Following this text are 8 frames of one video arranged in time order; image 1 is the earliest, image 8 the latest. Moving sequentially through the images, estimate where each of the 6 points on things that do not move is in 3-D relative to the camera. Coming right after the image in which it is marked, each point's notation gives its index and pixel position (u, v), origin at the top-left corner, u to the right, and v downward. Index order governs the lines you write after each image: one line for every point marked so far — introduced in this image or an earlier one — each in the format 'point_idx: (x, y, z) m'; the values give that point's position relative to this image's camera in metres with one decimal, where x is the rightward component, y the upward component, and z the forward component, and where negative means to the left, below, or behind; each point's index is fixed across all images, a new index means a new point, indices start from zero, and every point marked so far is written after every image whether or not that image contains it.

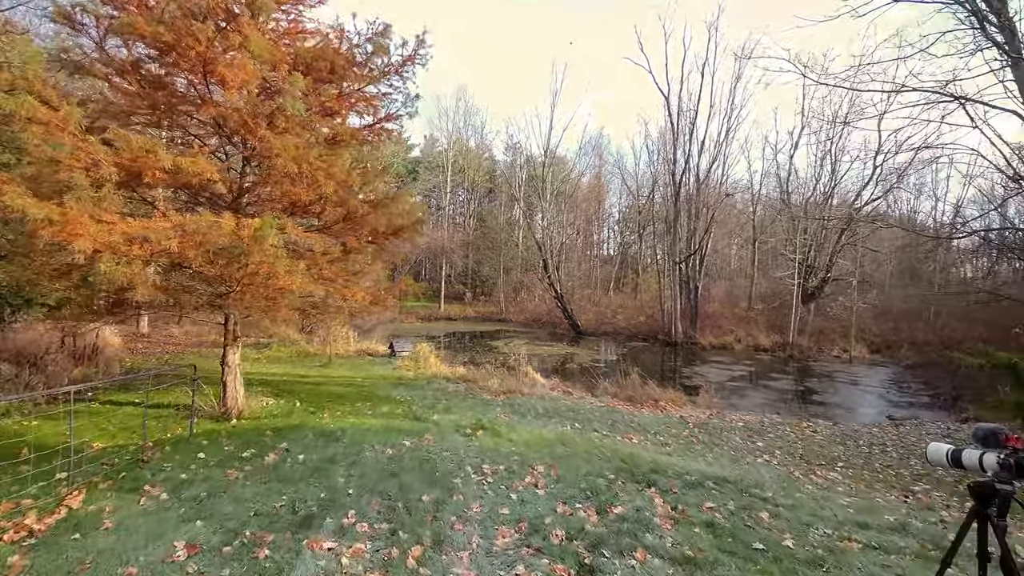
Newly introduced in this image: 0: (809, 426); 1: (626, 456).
0: (+5.7, -2.7, +9.2) m
1: (+1.5, -2.2, +6.4) m
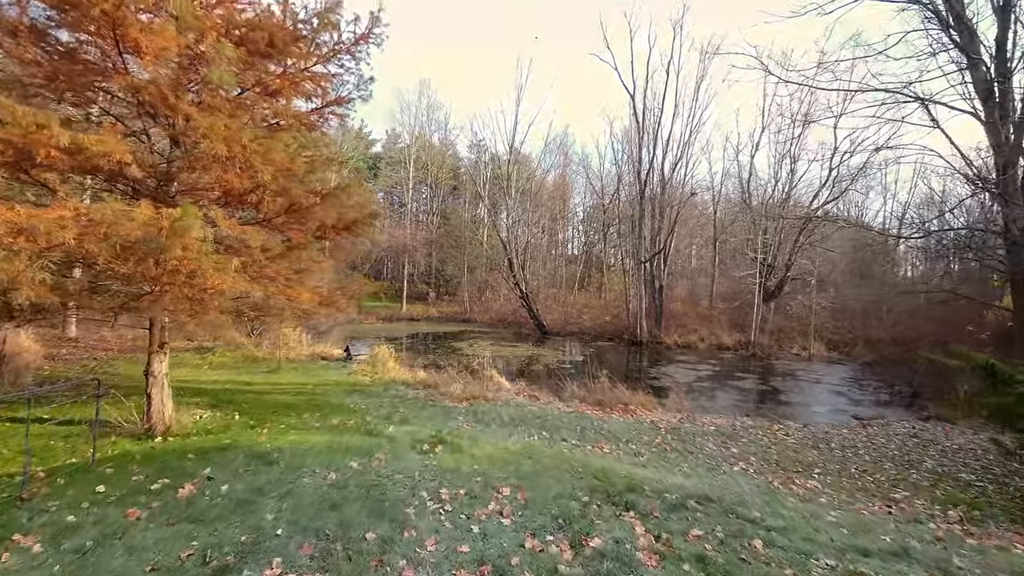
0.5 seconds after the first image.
0: (+5.0, -2.6, +9.0) m
1: (+1.1, -2.2, +5.9) m
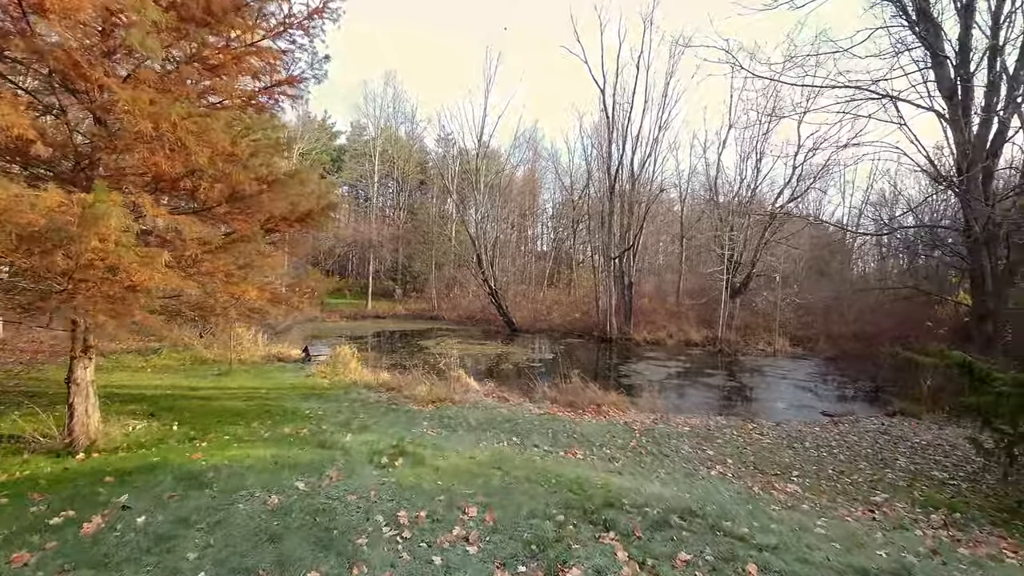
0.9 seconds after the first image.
0: (+4.4, -2.6, +8.8) m
1: (+0.7, -2.2, +5.4) m
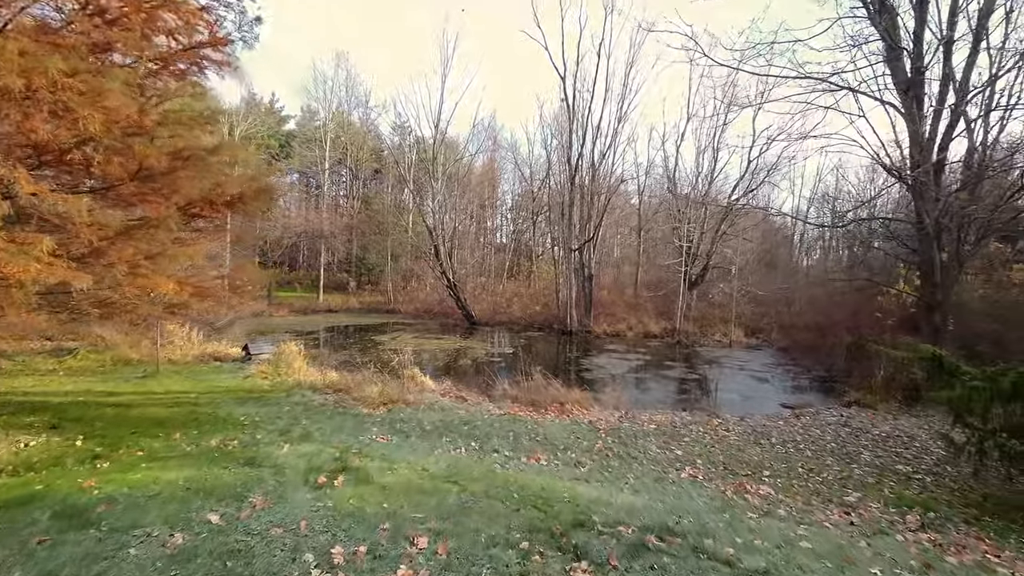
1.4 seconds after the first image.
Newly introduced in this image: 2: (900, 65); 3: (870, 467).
0: (+3.7, -2.4, +8.6) m
1: (+0.3, -2.1, +4.9) m
2: (+8.6, +5.0, +10.7) m
3: (+5.1, -2.6, +6.9) m
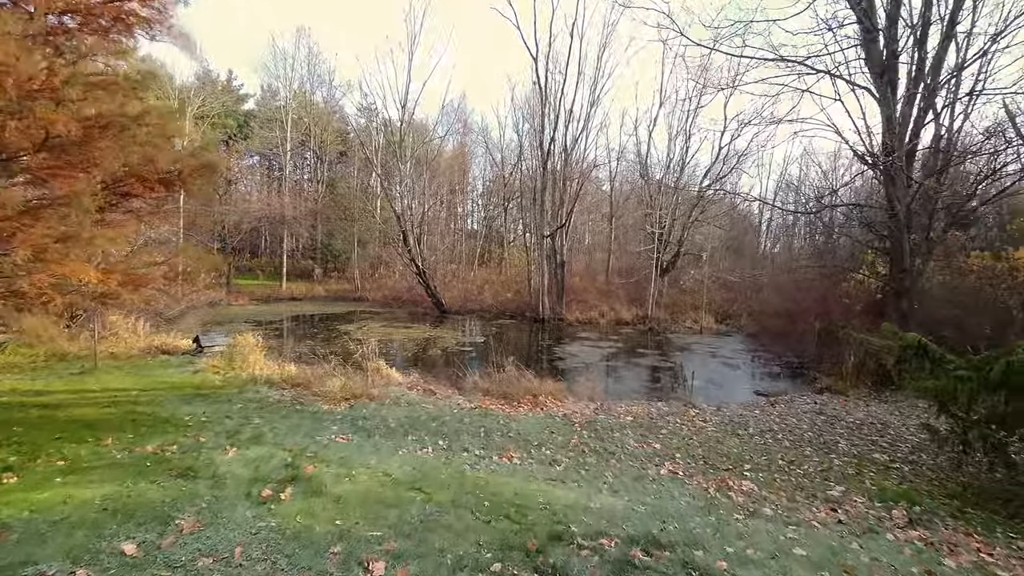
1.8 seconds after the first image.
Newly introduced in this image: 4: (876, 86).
0: (+3.2, -2.2, +8.4) m
1: (0.0, -2.0, +4.5) m
2: (+8.0, +5.3, +10.5) m
3: (+4.7, -2.4, +6.8) m
4: (+8.1, +4.5, +10.7) m
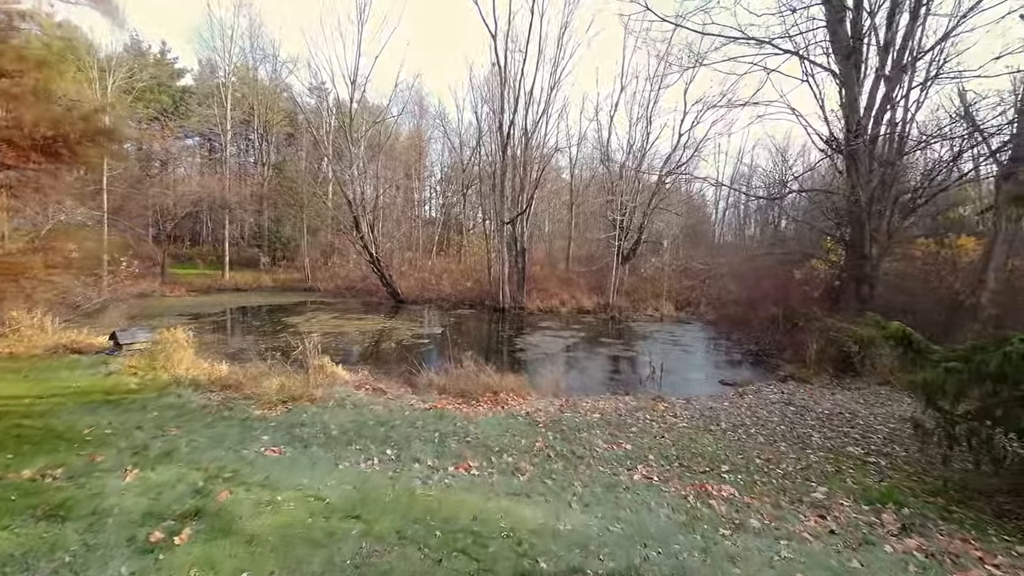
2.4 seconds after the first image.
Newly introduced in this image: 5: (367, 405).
0: (+2.5, -2.0, +7.9) m
1: (-0.3, -1.9, +3.8) m
2: (+7.1, +5.5, +10.3) m
3: (+4.2, -2.2, +6.4) m
4: (+7.2, +4.8, +10.5) m
5: (-2.3, -1.9, +7.8) m
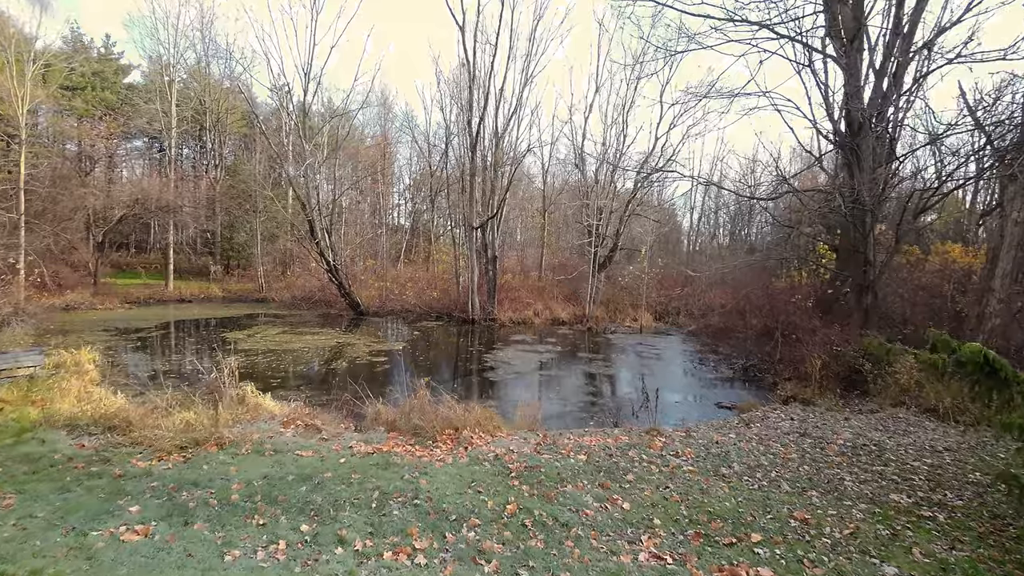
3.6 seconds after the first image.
0: (+2.1, -2.1, +6.6) m
1: (-0.6, -2.0, +2.2) m
2: (+6.4, +5.4, +9.3) m
3: (+3.8, -2.3, +5.2) m
4: (+6.5, +4.6, +9.5) m
5: (-2.8, -2.1, +6.2) m
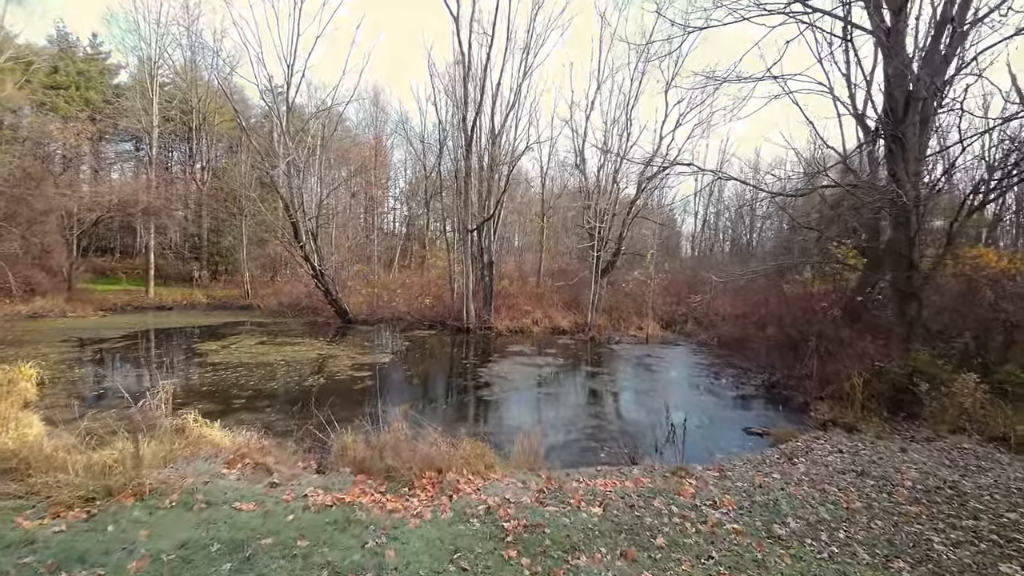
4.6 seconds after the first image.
0: (+2.0, -2.2, +5.3) m
1: (-0.6, -2.0, +1.0) m
2: (+6.4, +5.2, +8.2) m
3: (+3.8, -2.4, +3.9) m
4: (+6.5, +4.5, +8.4) m
5: (-2.8, -2.1, +4.9) m
